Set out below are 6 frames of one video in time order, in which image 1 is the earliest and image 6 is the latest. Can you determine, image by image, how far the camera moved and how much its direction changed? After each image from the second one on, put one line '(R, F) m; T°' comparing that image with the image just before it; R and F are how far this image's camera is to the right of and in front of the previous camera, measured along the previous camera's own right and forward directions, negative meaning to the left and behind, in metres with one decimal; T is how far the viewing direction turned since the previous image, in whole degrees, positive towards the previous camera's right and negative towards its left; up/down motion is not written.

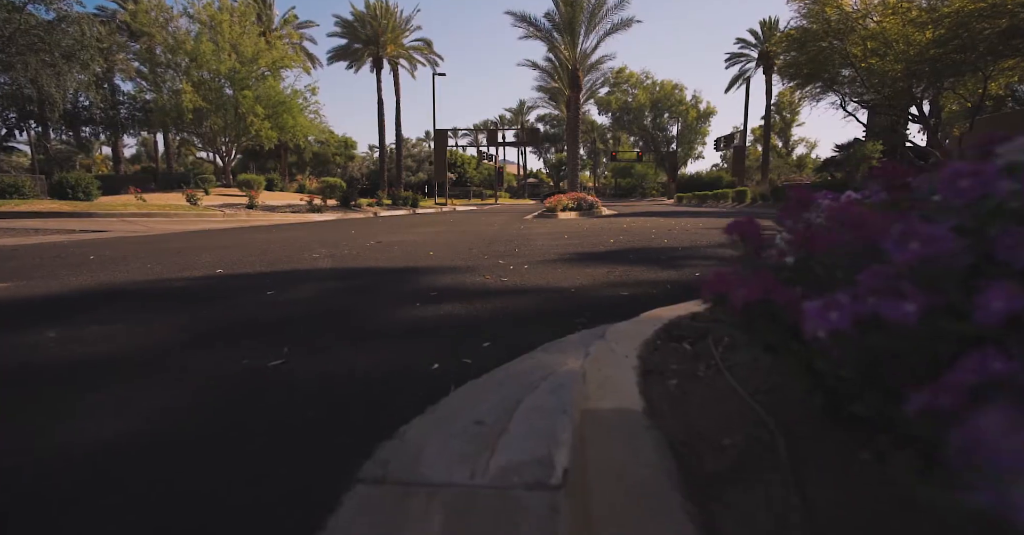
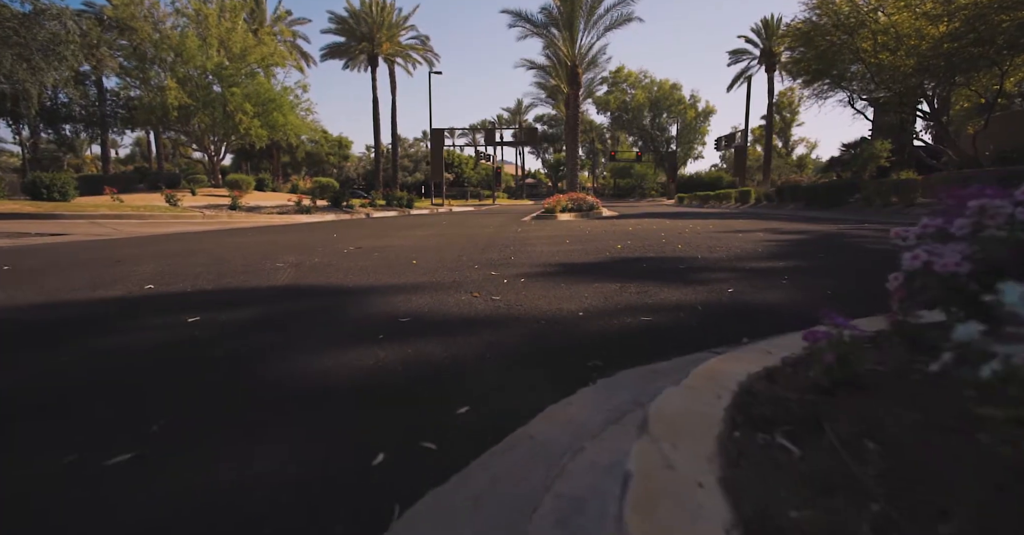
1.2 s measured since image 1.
(+0.1, +1.5) m; 0°
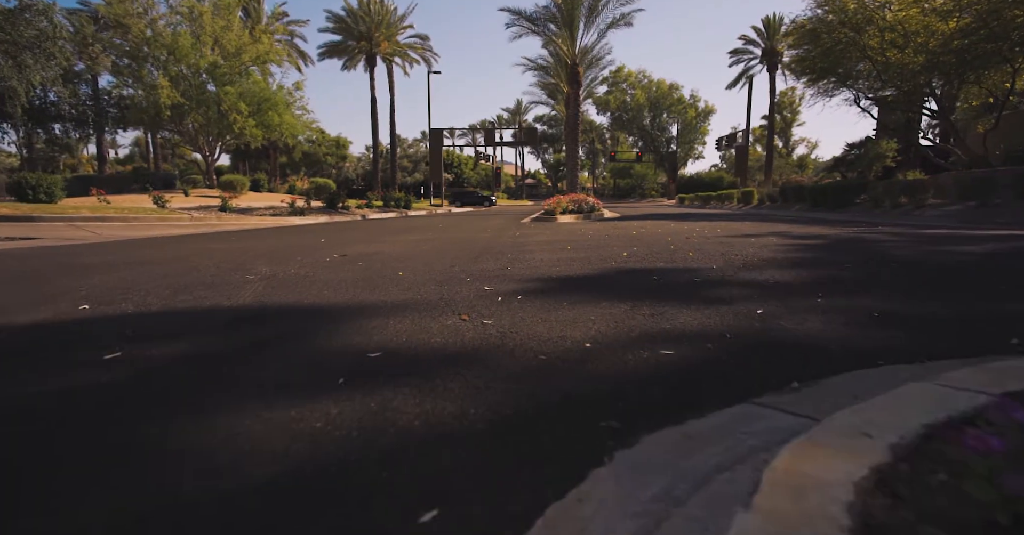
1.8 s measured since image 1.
(0.0, +0.9) m; 0°
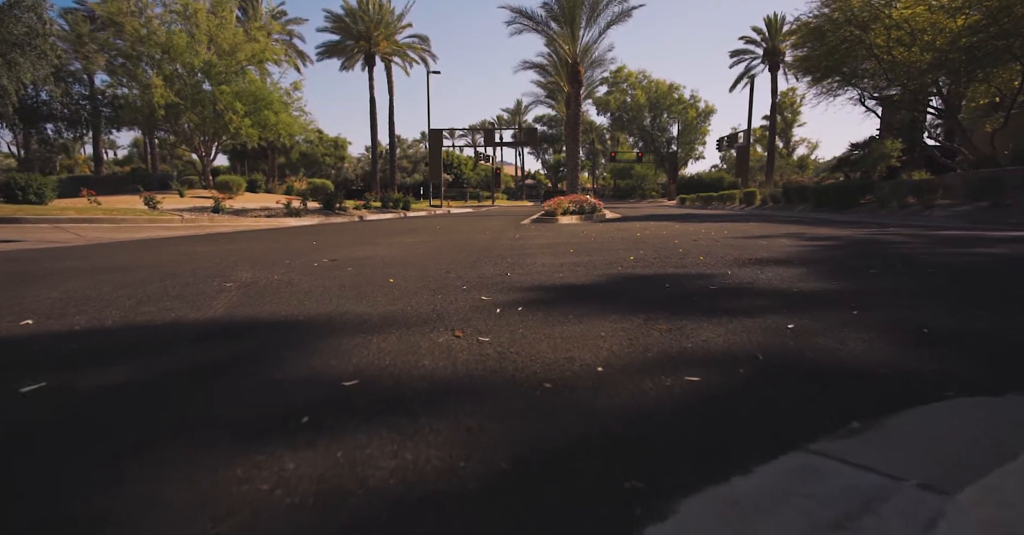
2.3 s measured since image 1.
(0.0, +0.7) m; 0°
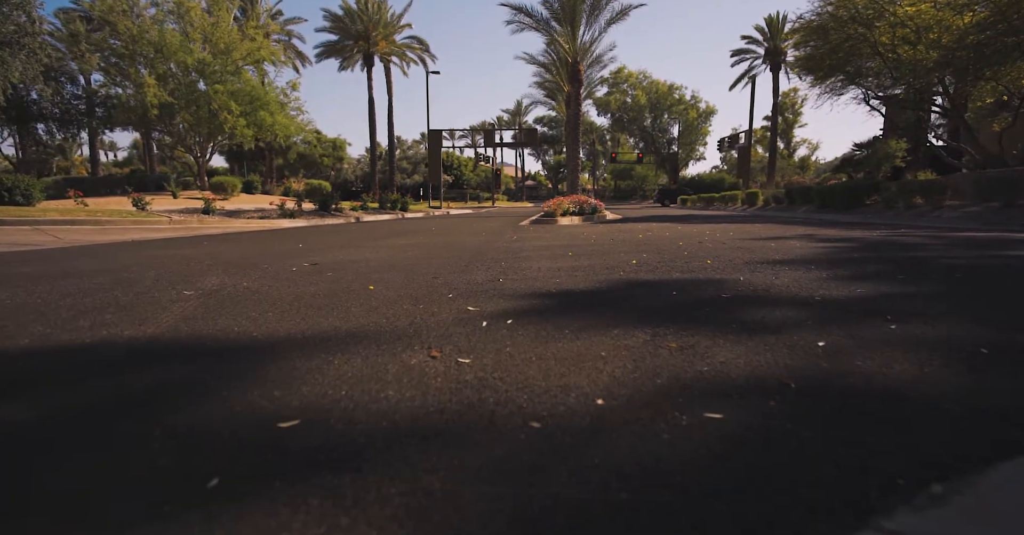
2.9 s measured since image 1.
(+0.1, +0.7) m; 0°
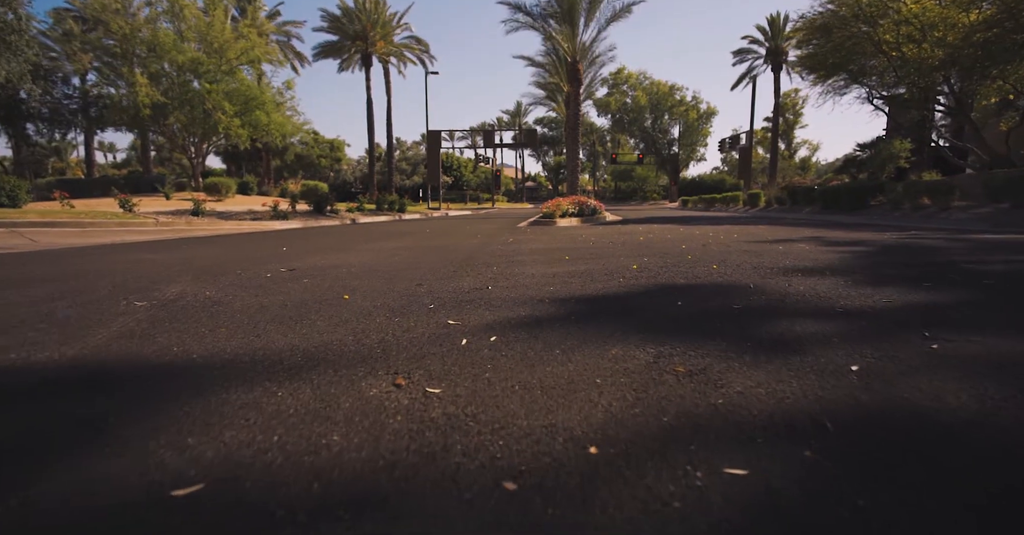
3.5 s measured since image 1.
(+0.1, +0.7) m; 0°
